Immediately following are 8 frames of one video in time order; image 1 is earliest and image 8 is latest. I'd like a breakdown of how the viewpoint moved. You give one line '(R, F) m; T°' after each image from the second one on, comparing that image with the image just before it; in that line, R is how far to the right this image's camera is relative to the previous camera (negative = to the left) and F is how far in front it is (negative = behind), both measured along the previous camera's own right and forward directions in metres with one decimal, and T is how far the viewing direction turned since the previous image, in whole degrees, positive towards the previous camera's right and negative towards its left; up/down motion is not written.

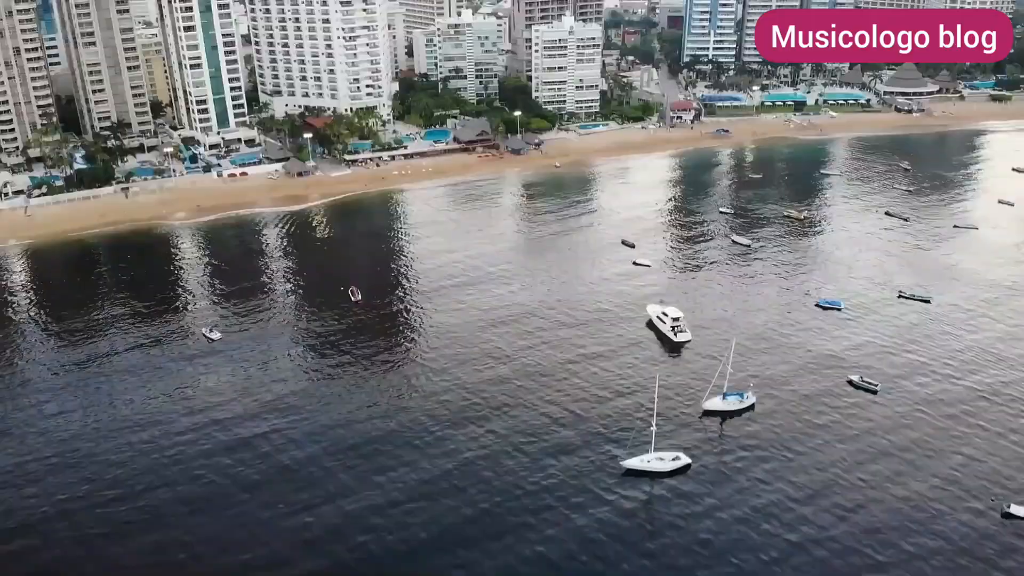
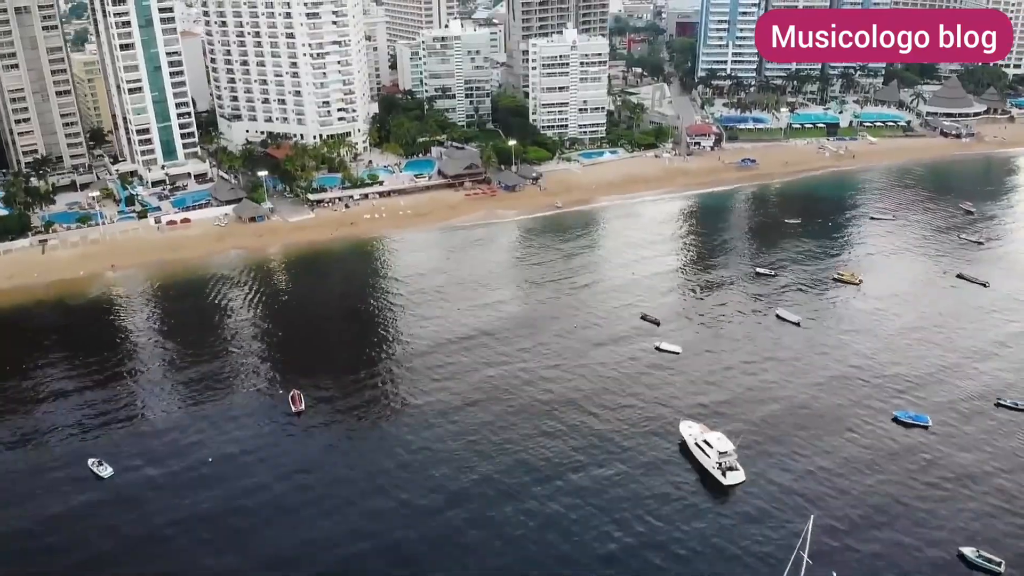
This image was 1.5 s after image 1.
(+0.8, +17.5) m; 0°
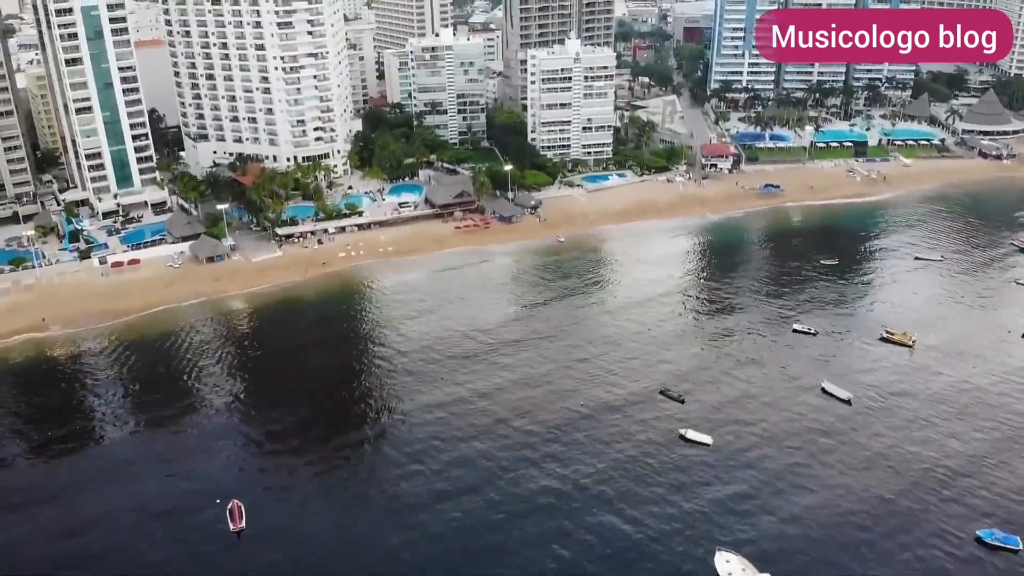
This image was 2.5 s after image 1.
(+0.4, +11.7) m; 0°
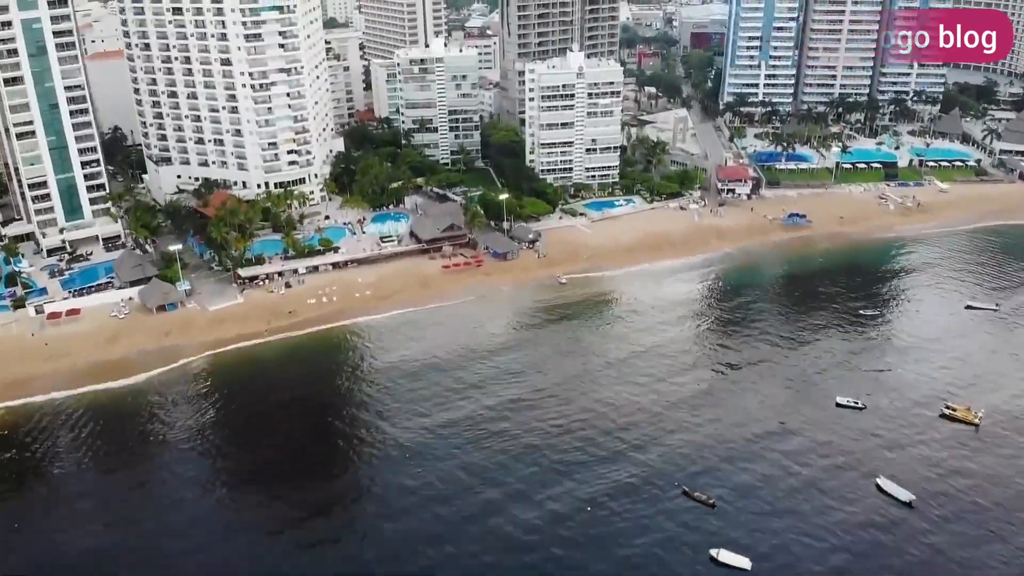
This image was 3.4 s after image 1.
(+0.4, +10.5) m; 0°
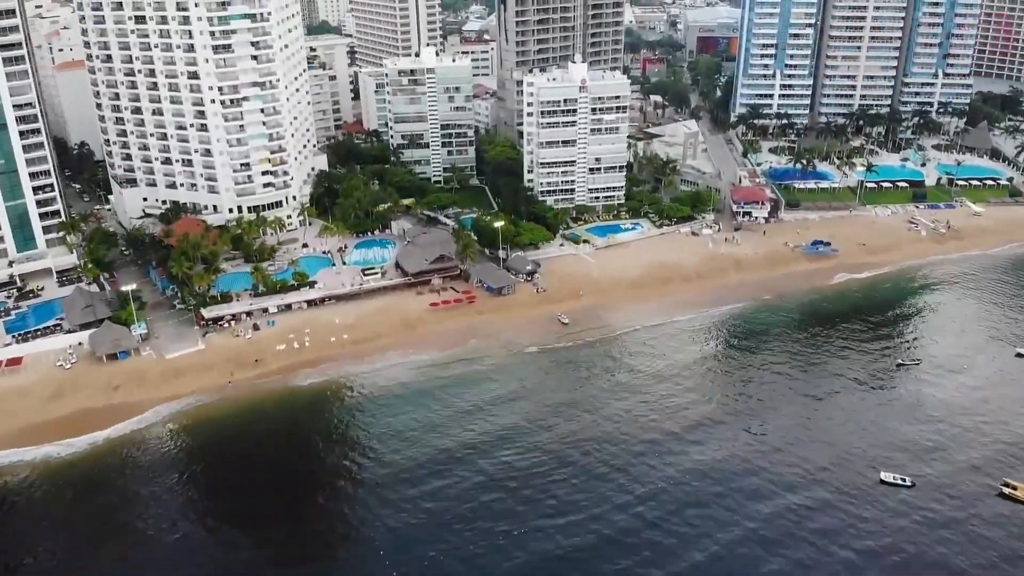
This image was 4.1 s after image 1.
(+0.4, +8.2) m; 0°
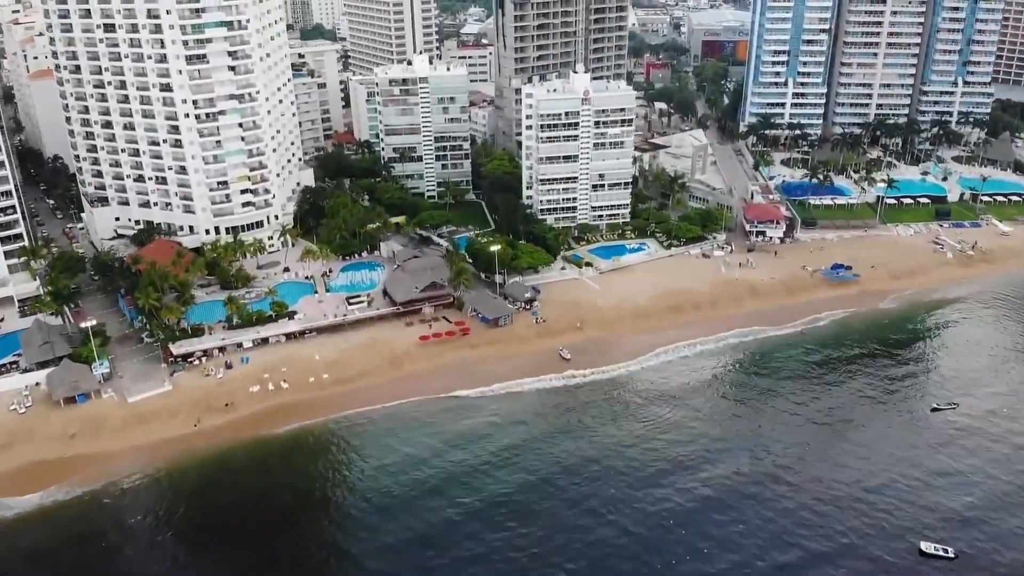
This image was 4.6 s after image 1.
(+0.2, +5.9) m; 0°
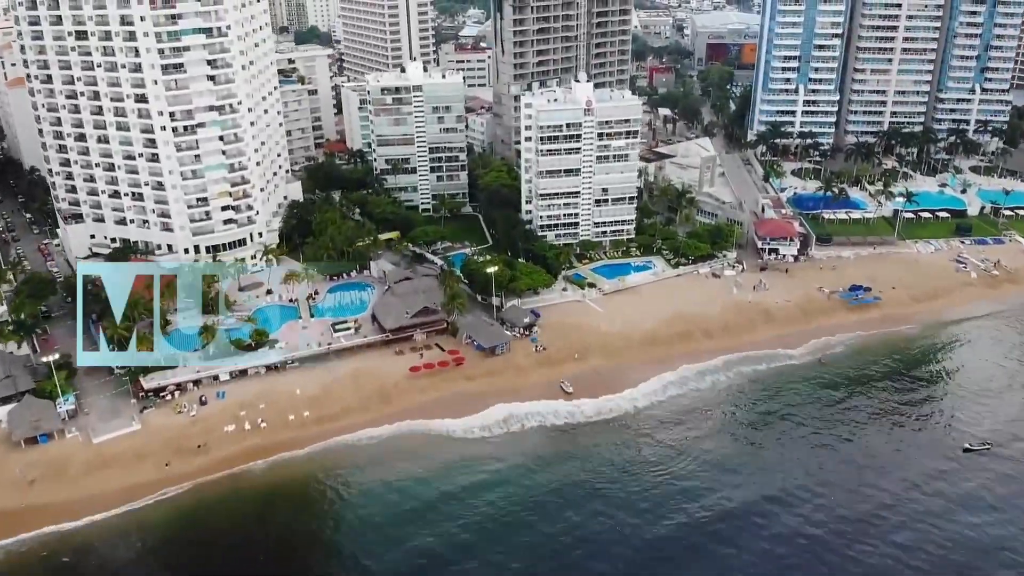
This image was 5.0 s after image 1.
(+0.2, +4.7) m; 0°
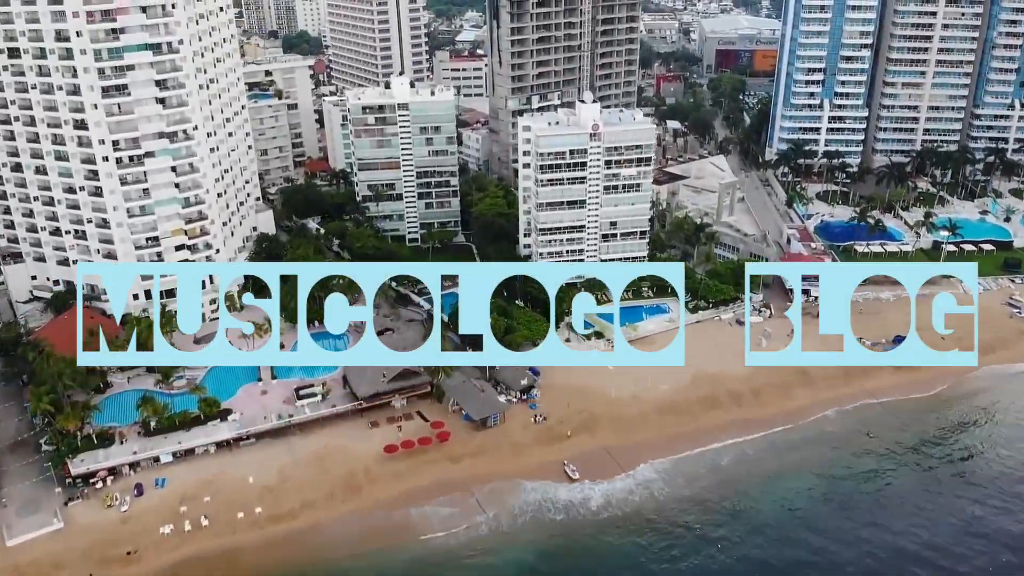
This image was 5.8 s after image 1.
(+0.3, +9.4) m; 0°
